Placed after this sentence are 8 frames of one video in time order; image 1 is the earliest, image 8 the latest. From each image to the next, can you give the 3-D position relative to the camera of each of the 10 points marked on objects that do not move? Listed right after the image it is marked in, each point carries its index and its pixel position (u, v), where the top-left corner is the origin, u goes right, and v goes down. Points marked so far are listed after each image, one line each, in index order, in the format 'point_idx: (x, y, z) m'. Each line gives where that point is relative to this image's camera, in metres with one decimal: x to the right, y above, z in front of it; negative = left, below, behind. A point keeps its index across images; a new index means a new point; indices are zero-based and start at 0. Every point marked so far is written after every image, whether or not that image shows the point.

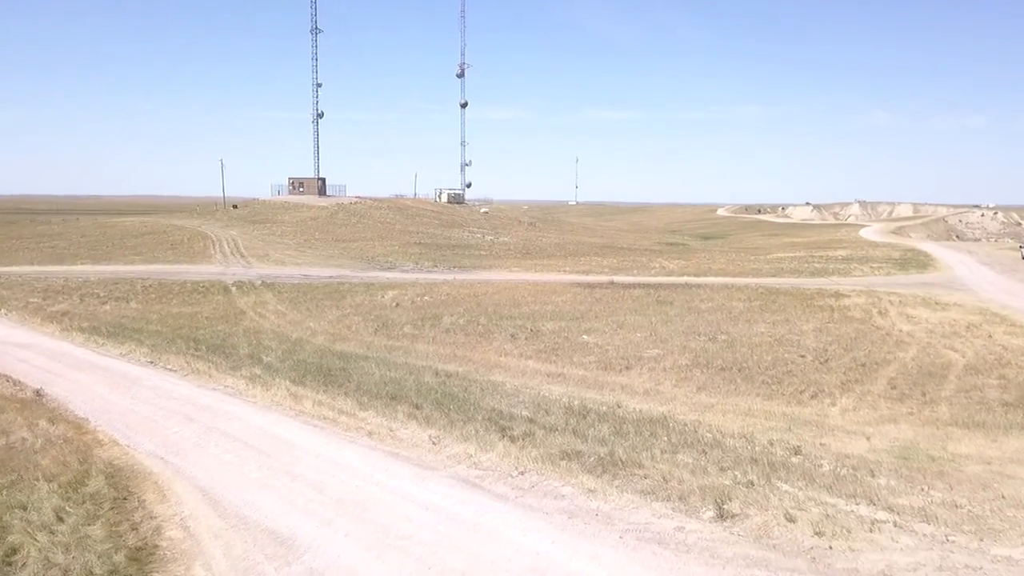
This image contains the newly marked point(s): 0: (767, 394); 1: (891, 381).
0: (+5.6, -2.3, +17.7) m
1: (+8.8, -2.1, +18.7) m
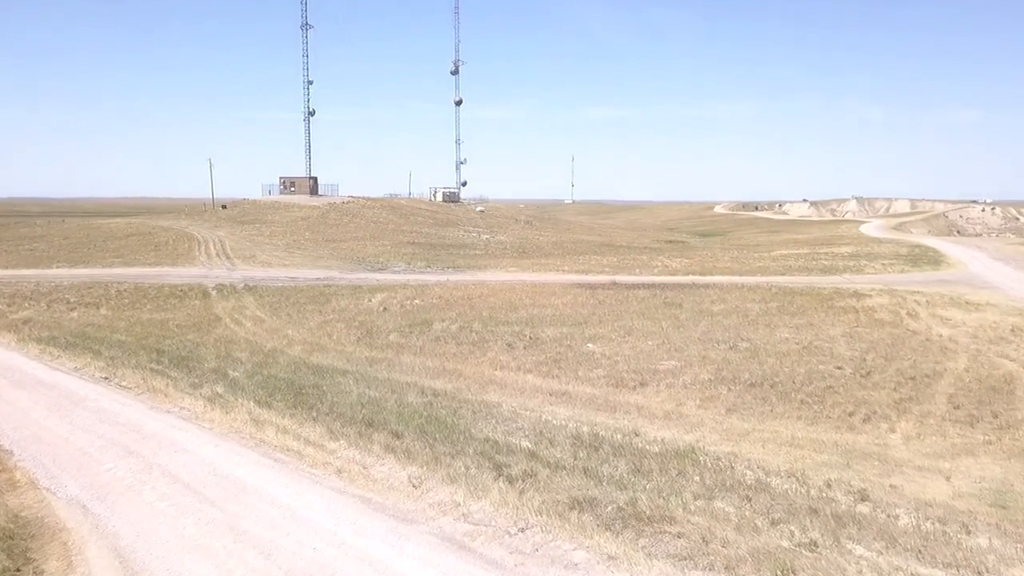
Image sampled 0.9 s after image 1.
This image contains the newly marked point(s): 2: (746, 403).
0: (+5.5, -2.4, +15.0) m
1: (+8.7, -2.2, +16.0) m
2: (+4.7, -2.3, +16.1) m
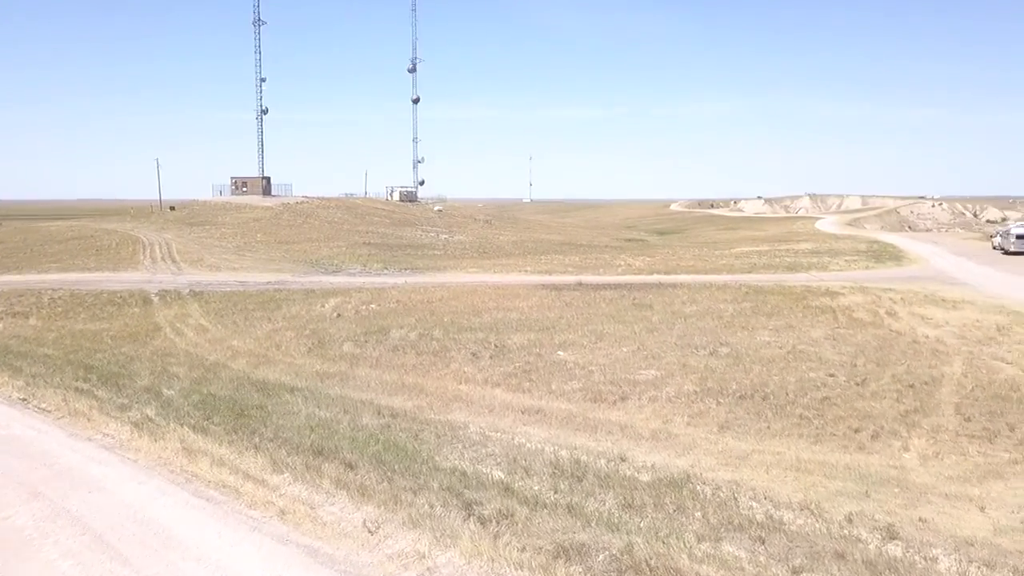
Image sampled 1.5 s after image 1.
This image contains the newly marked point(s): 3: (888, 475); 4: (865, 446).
0: (+5.0, -2.4, +13.5) m
1: (+8.1, -2.2, +14.7) m
2: (+4.1, -2.3, +14.6) m
3: (+5.4, -2.7, +11.6) m
4: (+5.6, -2.5, +12.8) m
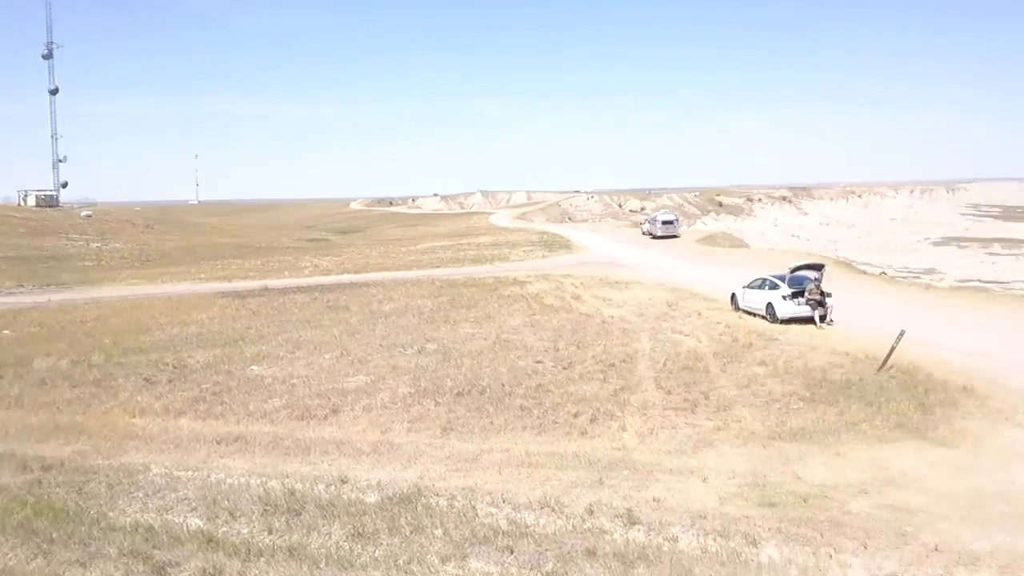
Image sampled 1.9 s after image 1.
0: (+0.4, -2.2, +13.2) m
1: (+2.8, -1.8, +15.5) m
2: (-0.9, -2.2, +13.9) m
3: (+1.5, -2.4, +11.6) m
4: (+1.2, -2.3, +12.8) m
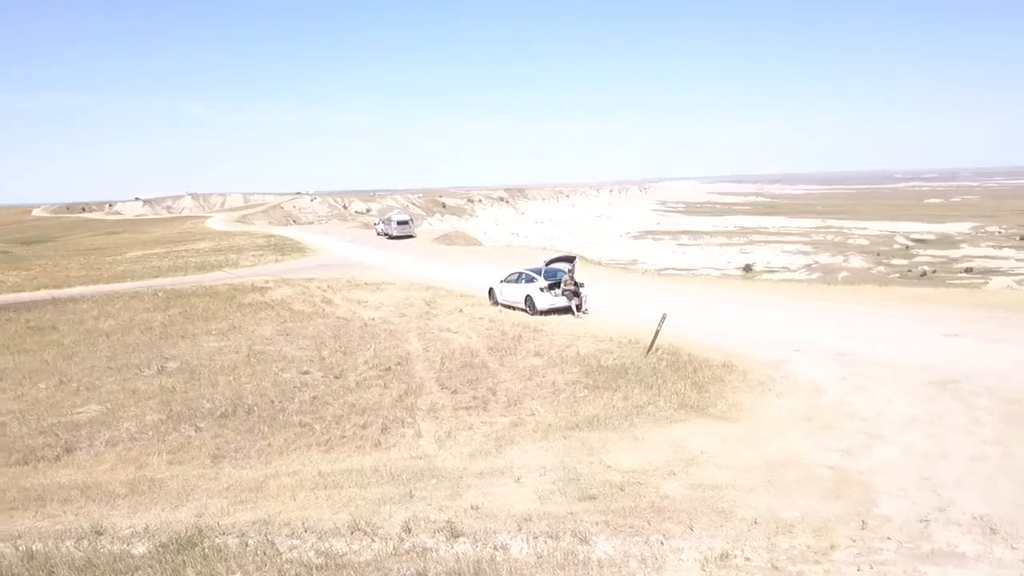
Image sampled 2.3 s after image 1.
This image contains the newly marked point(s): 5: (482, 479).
0: (-2.8, -2.3, +12.0) m
1: (-1.2, -1.7, +14.9) m
2: (-4.2, -2.3, +12.2) m
3: (-1.3, -2.4, +10.8) m
4: (-1.9, -2.2, +11.9) m
5: (-0.4, -2.4, +10.3) m
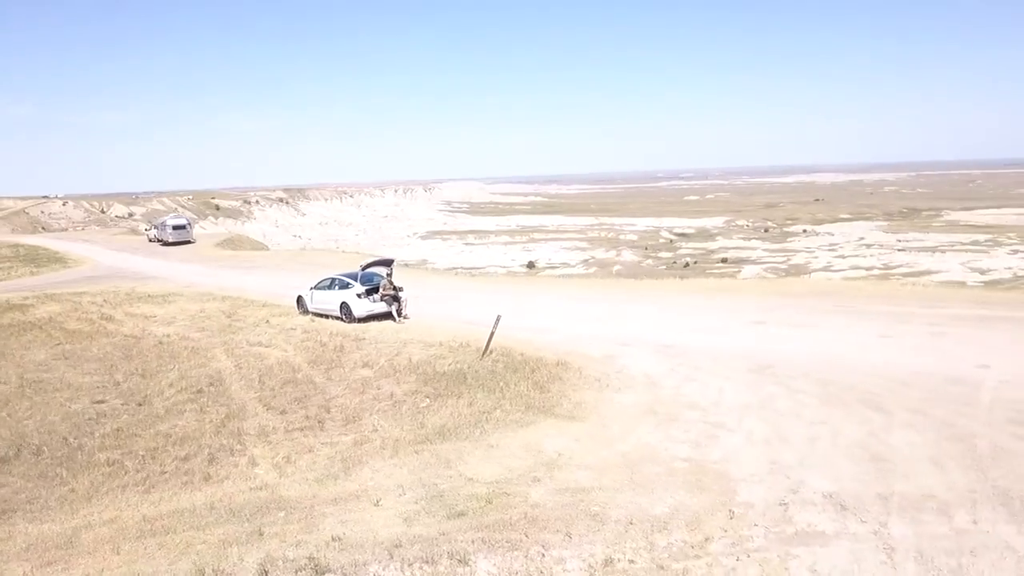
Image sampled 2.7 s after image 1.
0: (-4.8, -2.5, +10.5) m
1: (-4.1, -1.9, +13.7) m
2: (-6.2, -2.6, +10.3) m
3: (-3.0, -2.5, +9.7) m
4: (-4.0, -2.4, +10.6) m
5: (-2.1, -2.5, +9.5) m
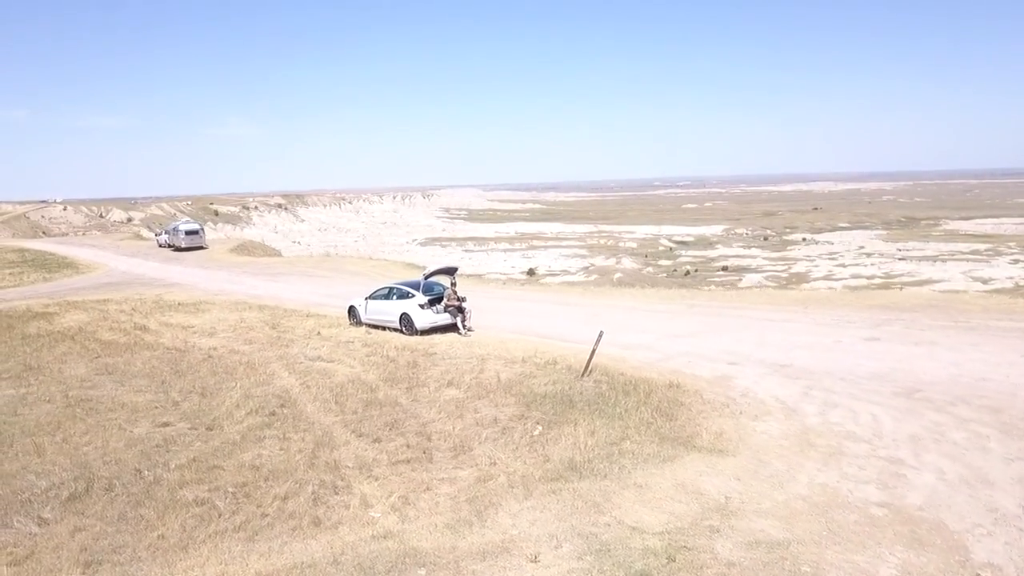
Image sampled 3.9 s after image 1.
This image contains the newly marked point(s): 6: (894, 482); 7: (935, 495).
0: (-3.1, -2.6, +9.0) m
1: (-2.3, -2.1, +12.3) m
2: (-4.5, -2.7, +8.9) m
3: (-1.3, -2.7, +8.3) m
4: (-2.2, -2.6, +9.2) m
5: (-0.3, -2.7, +8.0) m
6: (+4.3, -2.2, +9.2) m
7: (+4.6, -2.2, +8.8) m
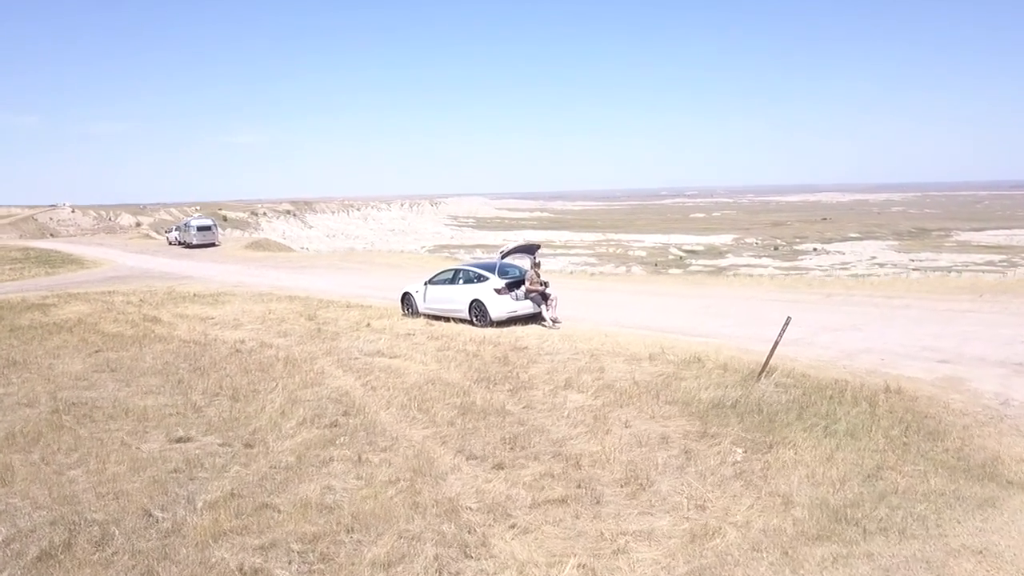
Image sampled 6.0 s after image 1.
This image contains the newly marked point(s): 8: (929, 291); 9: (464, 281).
0: (-1.3, -2.2, +5.3) m
1: (-0.5, -1.7, +8.5) m
2: (-2.7, -2.2, +5.1) m
3: (+0.5, -2.2, +4.5) m
4: (-0.4, -2.1, +5.4) m
5: (+1.5, -2.2, +4.3) m
6: (+6.1, -1.8, +5.4) m
7: (+6.4, -1.8, +5.0) m
8: (+8.3, -0.1, +16.2) m
9: (-1.0, +0.2, +16.4) m
